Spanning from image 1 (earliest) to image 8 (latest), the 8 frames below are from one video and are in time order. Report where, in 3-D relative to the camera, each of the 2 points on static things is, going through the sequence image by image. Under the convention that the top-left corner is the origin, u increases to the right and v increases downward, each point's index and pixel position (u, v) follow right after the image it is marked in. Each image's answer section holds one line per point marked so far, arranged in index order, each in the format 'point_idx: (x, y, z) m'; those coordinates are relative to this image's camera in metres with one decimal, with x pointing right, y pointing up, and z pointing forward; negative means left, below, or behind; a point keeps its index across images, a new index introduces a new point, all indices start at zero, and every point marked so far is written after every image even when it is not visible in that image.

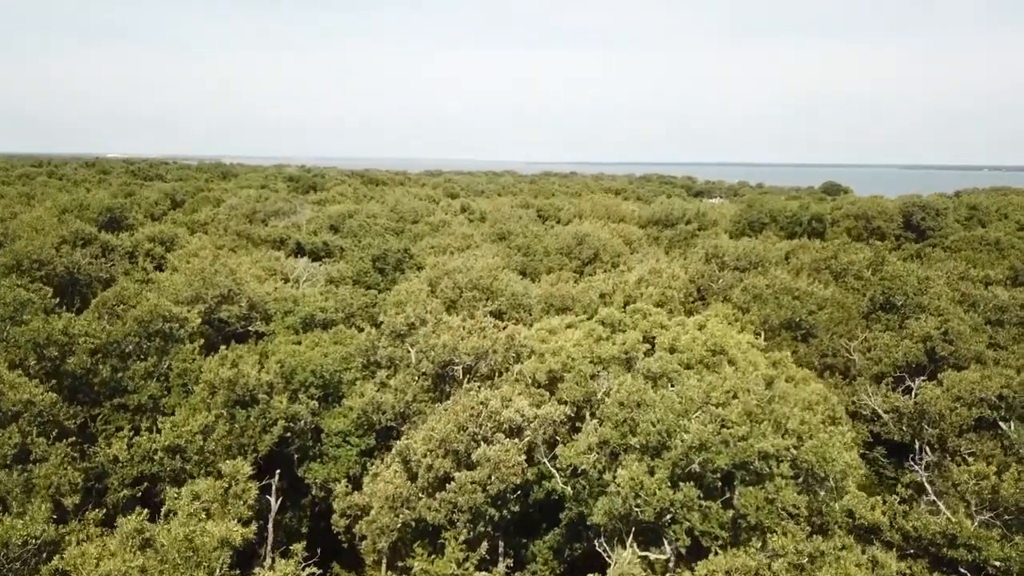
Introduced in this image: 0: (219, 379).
0: (-6.1, -1.9, +16.8) m
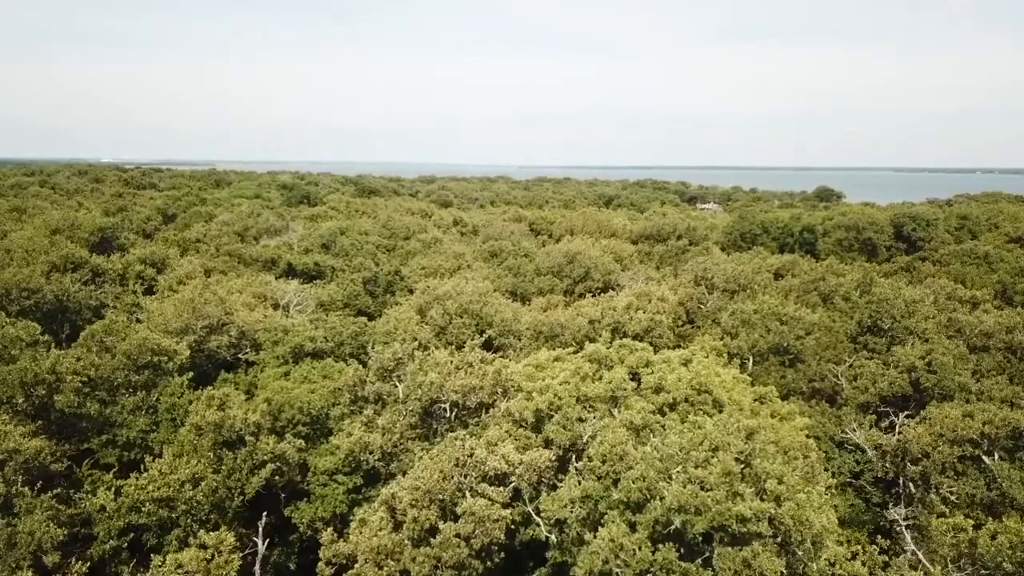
0: (-6.4, -2.8, +16.9) m
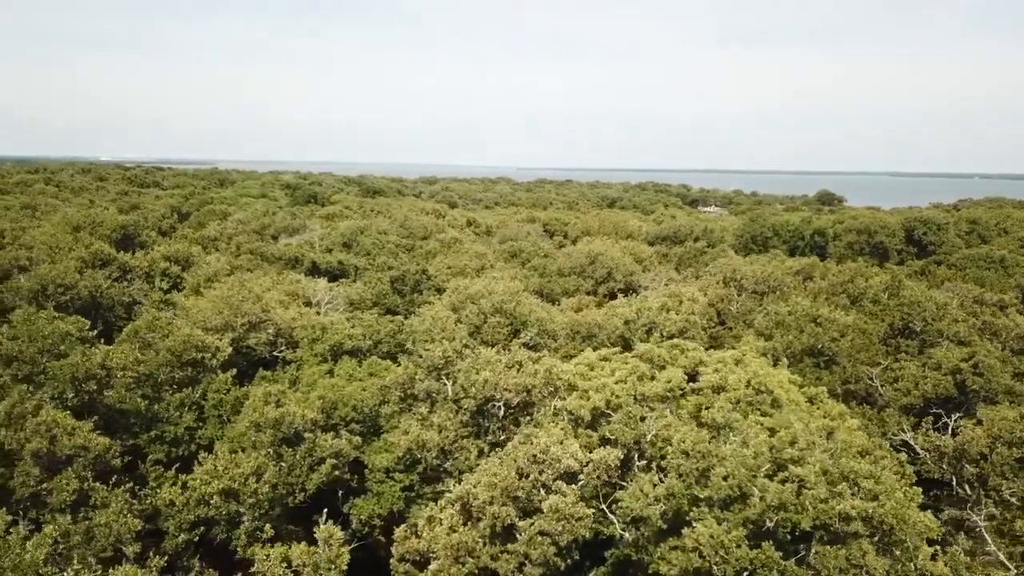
0: (-5.1, -2.7, +16.9) m
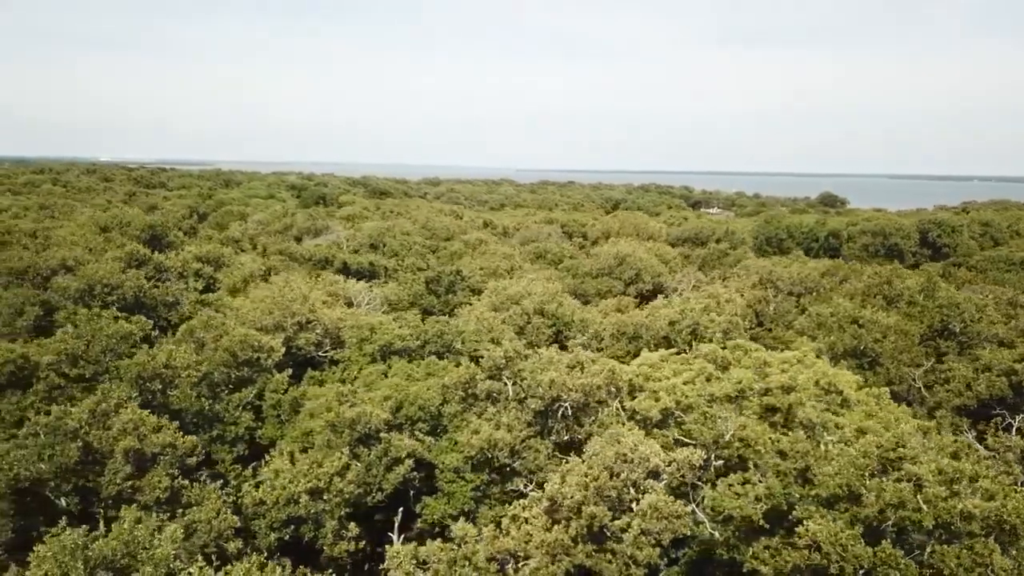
0: (-3.6, -2.7, +17.0) m
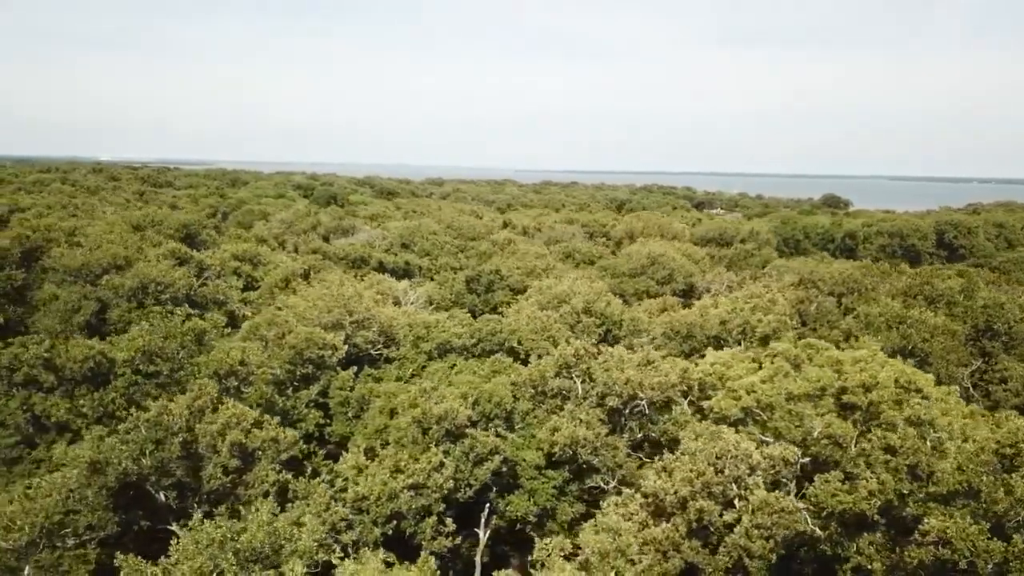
0: (-1.8, -2.7, +17.1) m
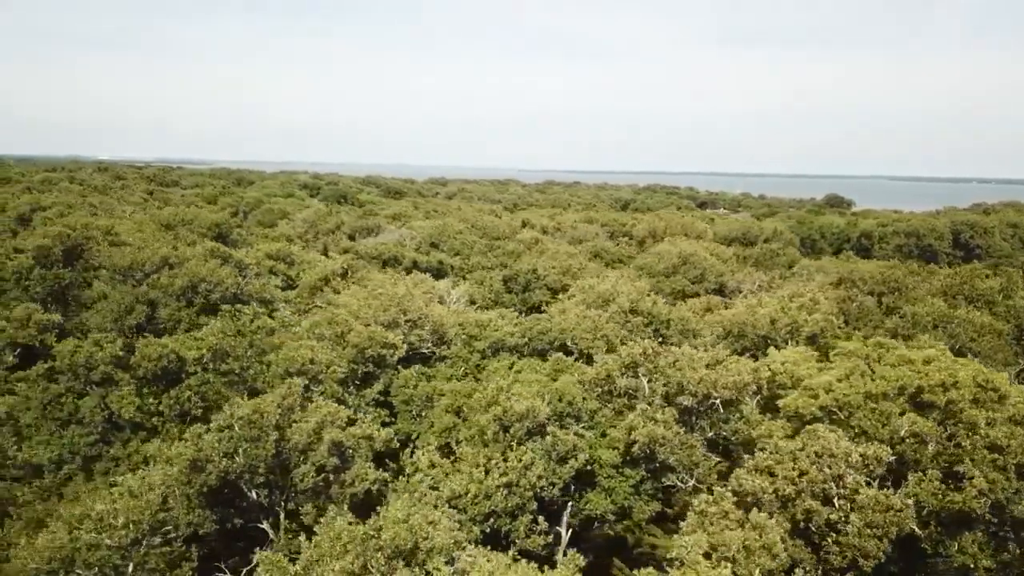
0: (-0.1, -2.6, +17.1) m
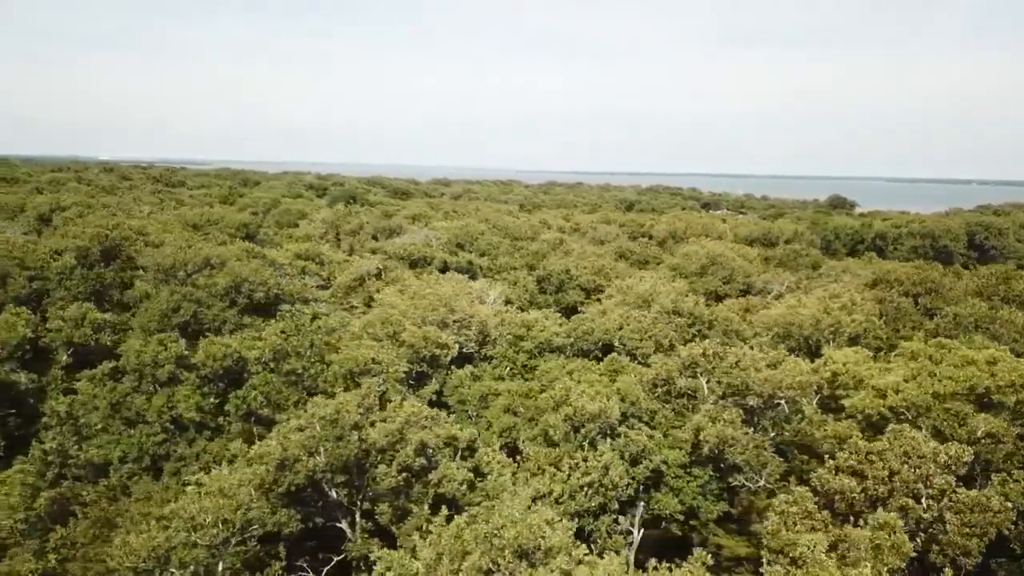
0: (+1.4, -2.6, +17.1) m
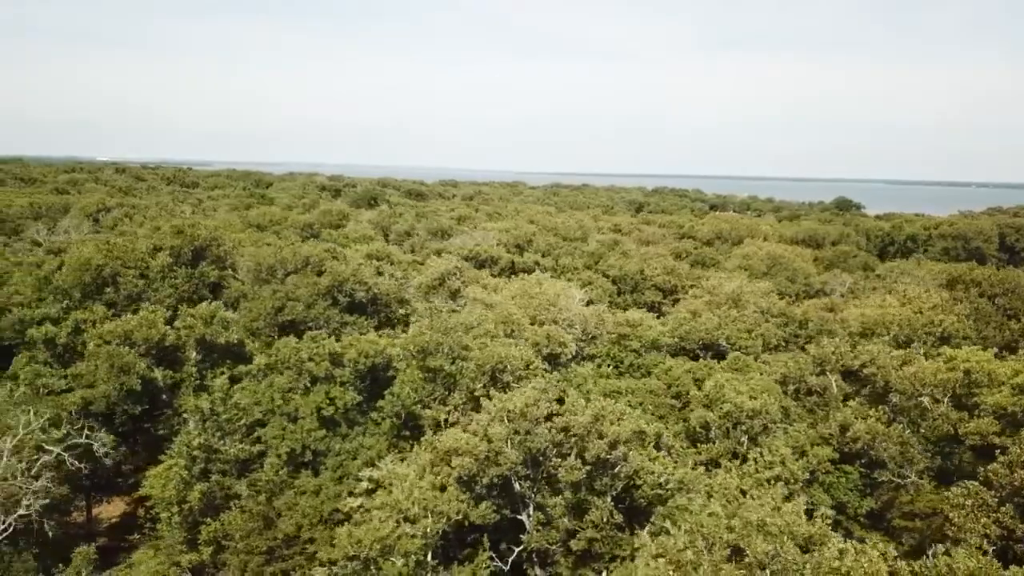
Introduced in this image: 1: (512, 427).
0: (+4.9, -2.6, +17.5) m
1: (0.0, -2.7, +15.4) m
